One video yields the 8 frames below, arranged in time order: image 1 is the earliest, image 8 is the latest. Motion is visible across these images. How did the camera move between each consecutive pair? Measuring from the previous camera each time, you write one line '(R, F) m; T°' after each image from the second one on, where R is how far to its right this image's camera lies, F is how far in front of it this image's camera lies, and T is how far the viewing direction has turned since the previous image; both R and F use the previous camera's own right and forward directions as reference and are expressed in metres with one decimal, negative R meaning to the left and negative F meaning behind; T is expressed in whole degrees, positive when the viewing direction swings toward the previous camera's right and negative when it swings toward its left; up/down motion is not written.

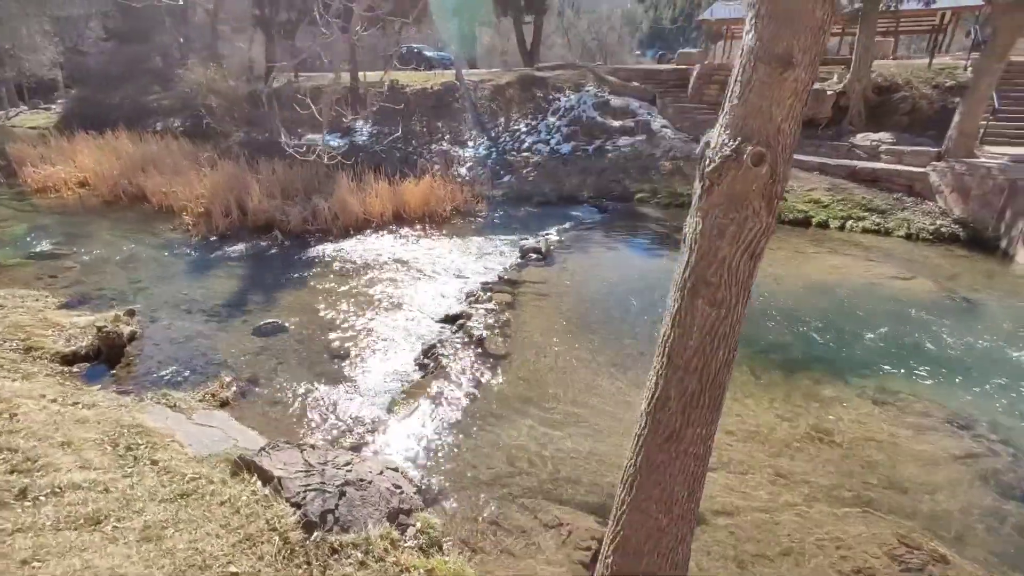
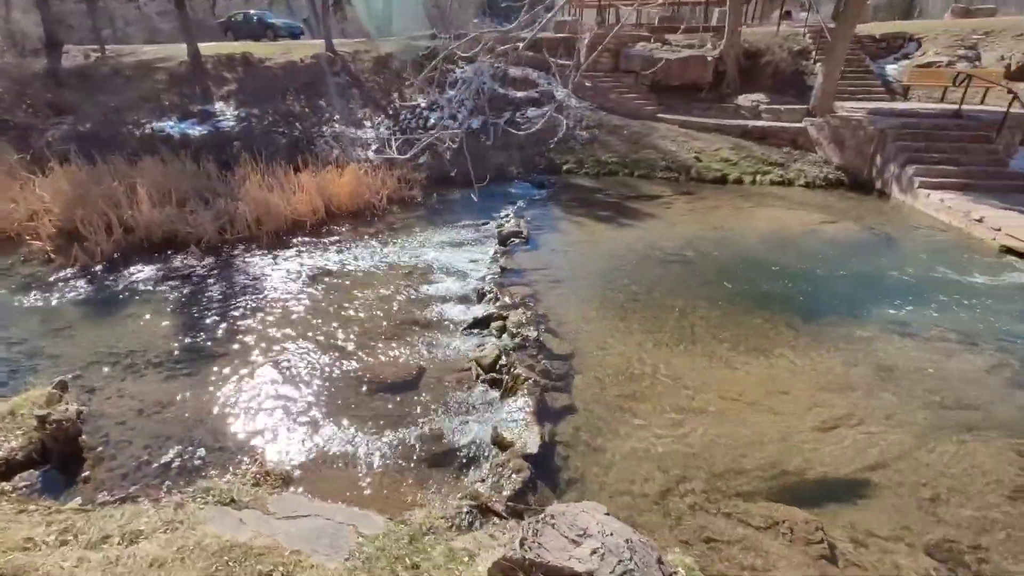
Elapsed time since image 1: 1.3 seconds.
(-1.7, +0.7) m; +15°
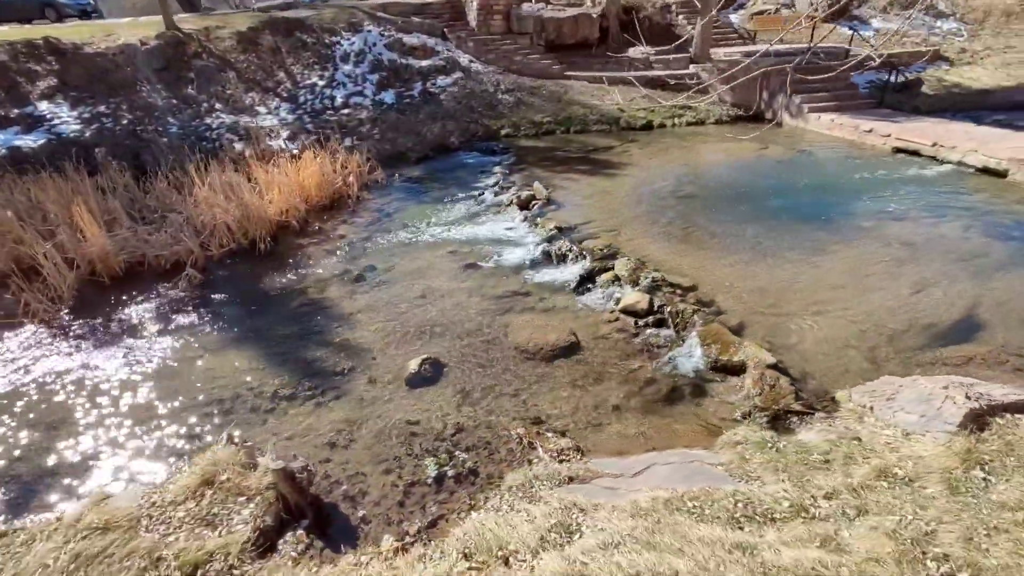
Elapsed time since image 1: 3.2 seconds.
(-2.6, +0.3) m; +16°
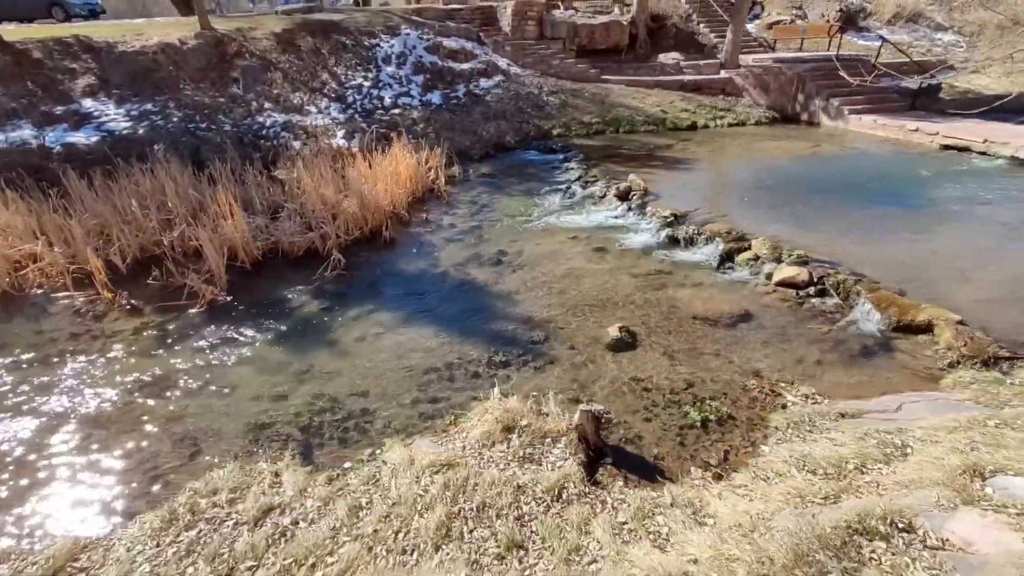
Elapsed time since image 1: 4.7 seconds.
(-1.9, -0.2) m; +3°
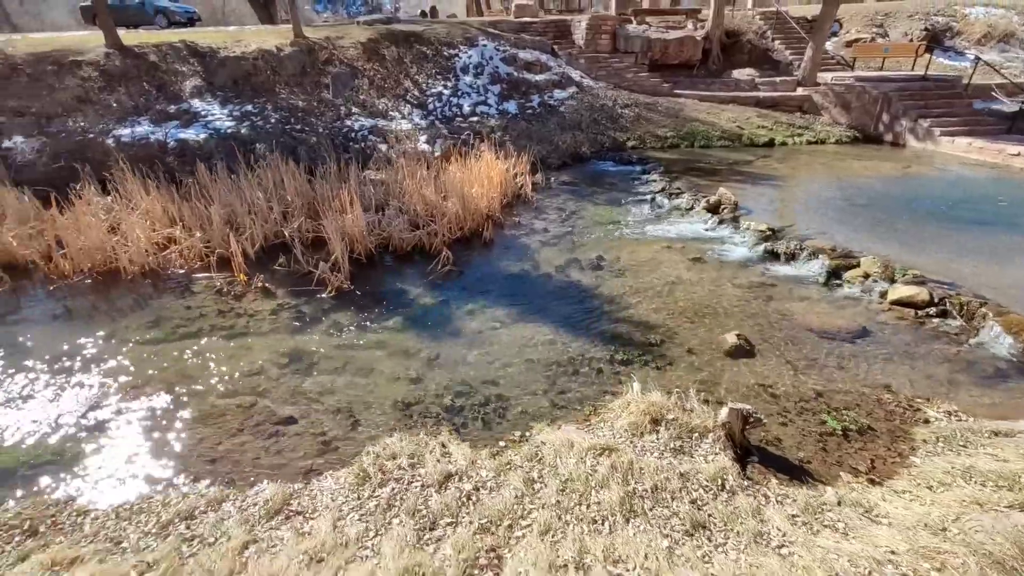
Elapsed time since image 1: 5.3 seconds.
(-0.8, -0.2) m; -4°
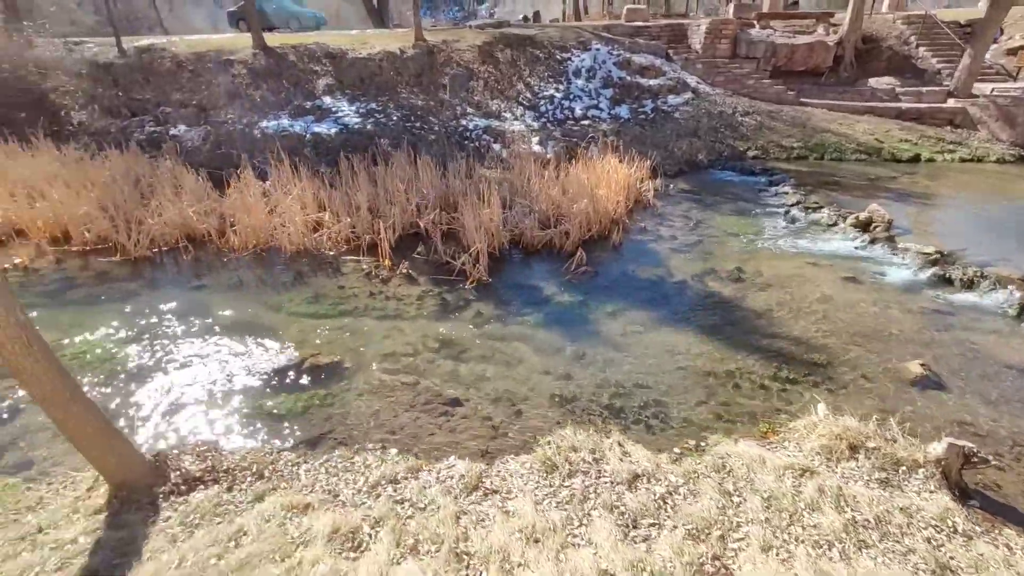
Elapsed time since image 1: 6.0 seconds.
(-0.8, -0.1) m; -8°
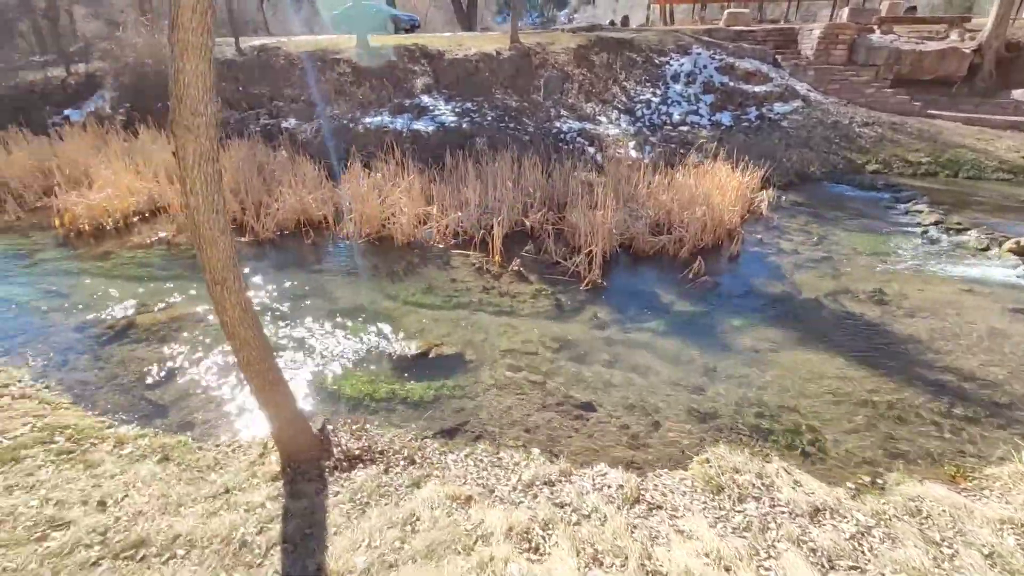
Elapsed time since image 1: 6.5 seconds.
(-0.7, +0.1) m; -7°
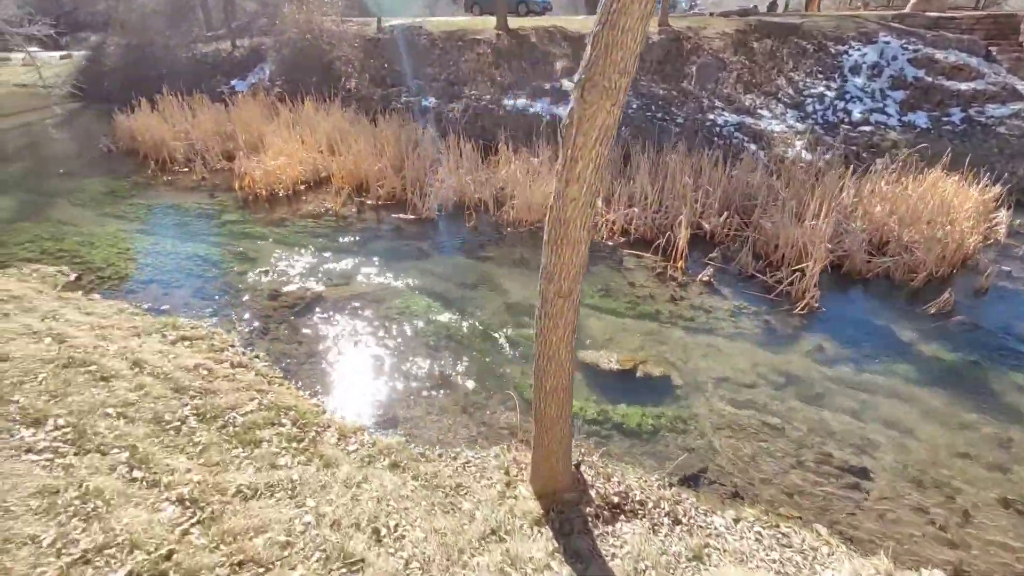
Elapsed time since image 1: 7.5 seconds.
(-1.1, +0.4) m; -10°
